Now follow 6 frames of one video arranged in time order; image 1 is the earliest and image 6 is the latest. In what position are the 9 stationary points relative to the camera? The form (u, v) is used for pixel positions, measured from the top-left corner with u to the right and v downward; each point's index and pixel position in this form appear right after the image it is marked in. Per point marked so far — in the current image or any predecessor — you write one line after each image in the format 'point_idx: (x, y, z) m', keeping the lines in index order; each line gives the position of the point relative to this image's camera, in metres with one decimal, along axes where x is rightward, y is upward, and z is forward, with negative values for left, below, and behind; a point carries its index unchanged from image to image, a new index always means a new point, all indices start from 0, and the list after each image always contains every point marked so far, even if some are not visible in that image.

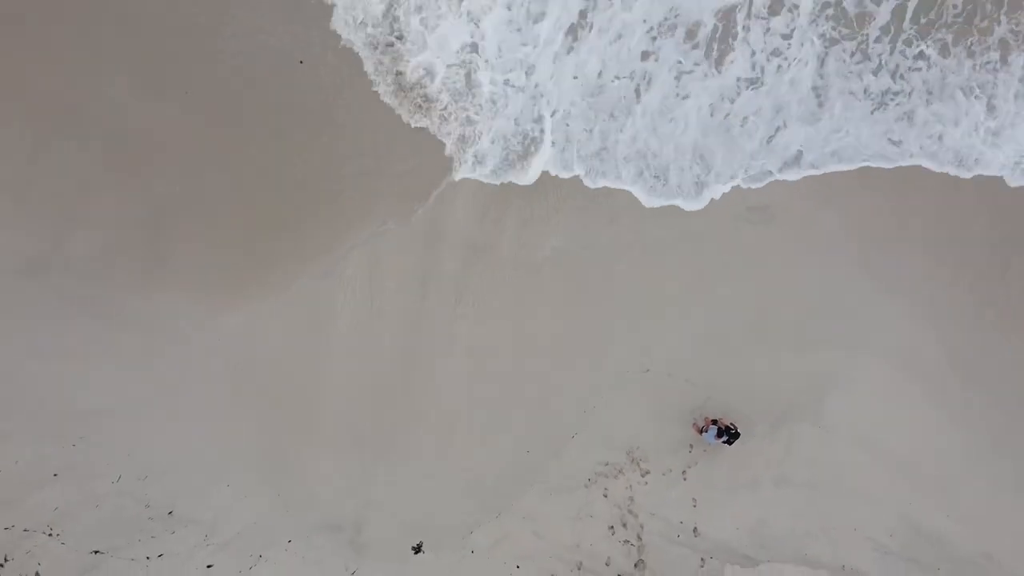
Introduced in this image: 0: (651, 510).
0: (+1.0, -1.8, +5.1) m
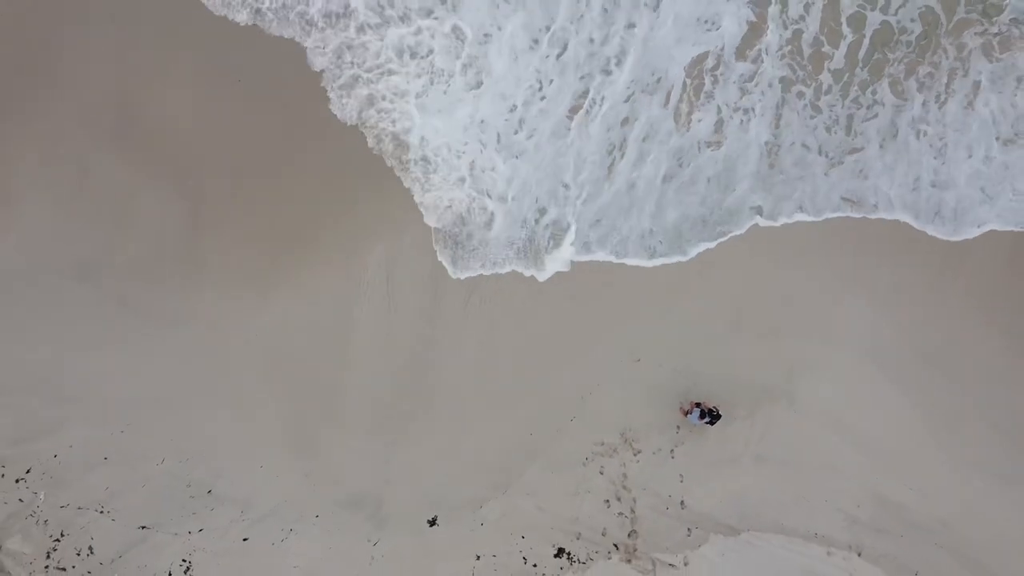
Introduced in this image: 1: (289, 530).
0: (+1.1, -1.6, +5.2) m
1: (-1.8, -2.0, +5.2) m
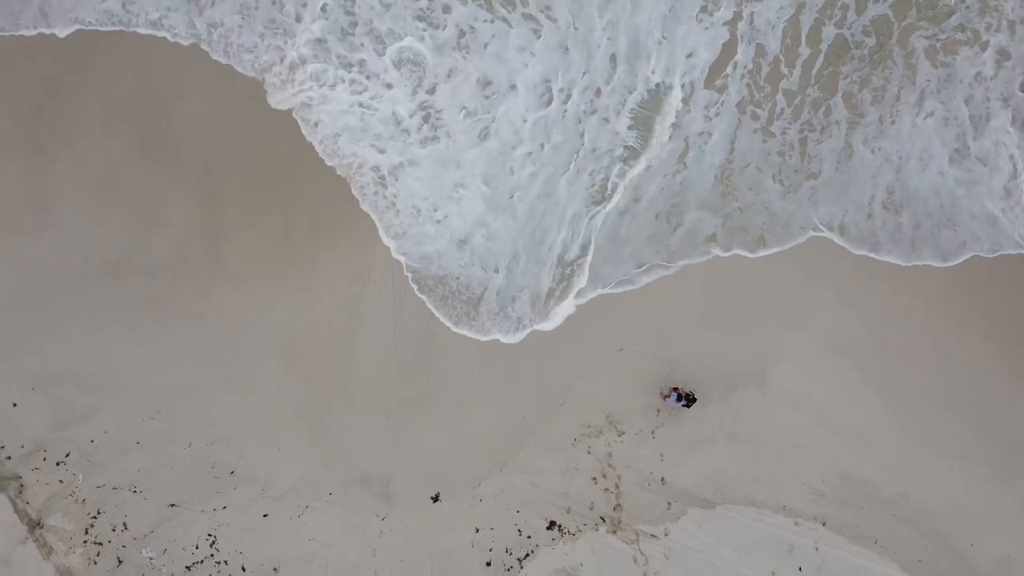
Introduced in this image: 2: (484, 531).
0: (+1.0, -1.6, +5.8) m
1: (-1.9, -2.0, +5.8) m
2: (-0.3, -2.2, +5.8) m
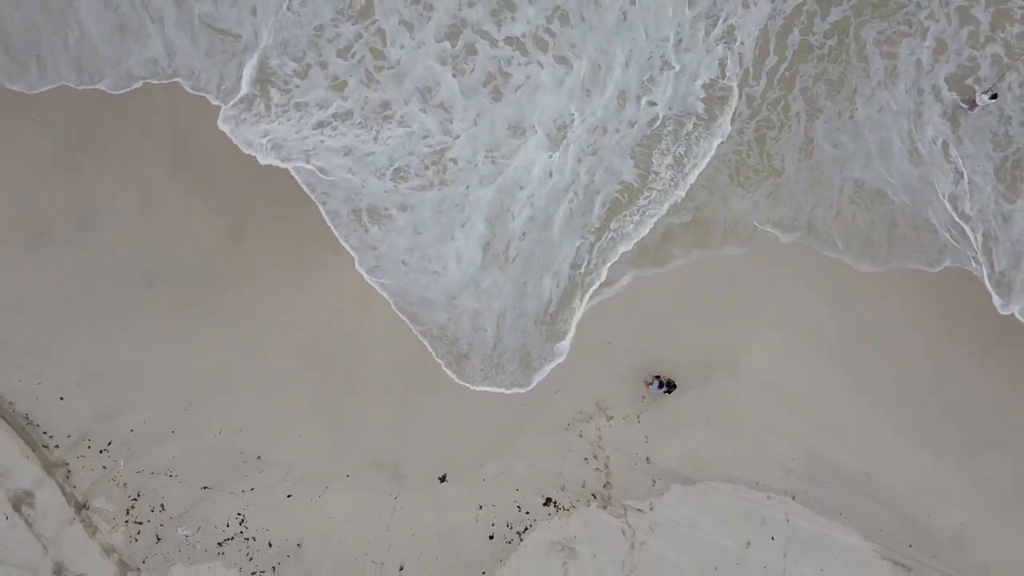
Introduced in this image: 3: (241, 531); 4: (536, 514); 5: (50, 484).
0: (+1.0, -1.6, +6.3) m
1: (-1.9, -2.0, +6.4) m
2: (-0.3, -2.2, +6.4) m
3: (-2.7, -2.4, +6.3) m
4: (+0.2, -2.2, +6.3) m
5: (-4.5, -1.9, +6.2) m
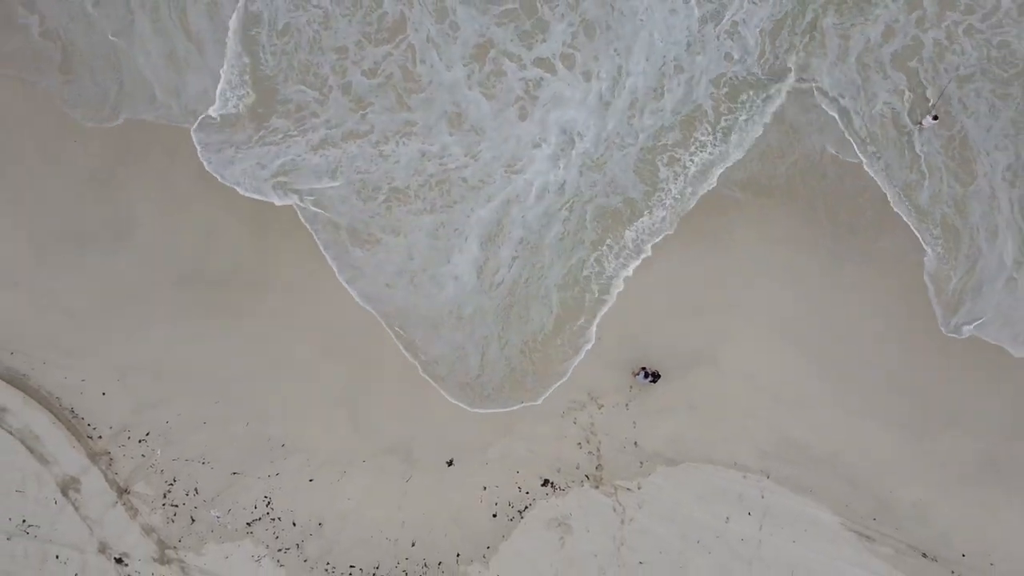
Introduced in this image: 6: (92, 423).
0: (+1.0, -1.6, +7.0) m
1: (-1.9, -2.0, +7.0) m
2: (-0.2, -2.2, +7.0) m
3: (-2.7, -2.5, +7.0) m
4: (+0.2, -2.3, +7.0) m
5: (-4.5, -2.0, +6.9) m
6: (-4.6, -1.5, +6.9) m
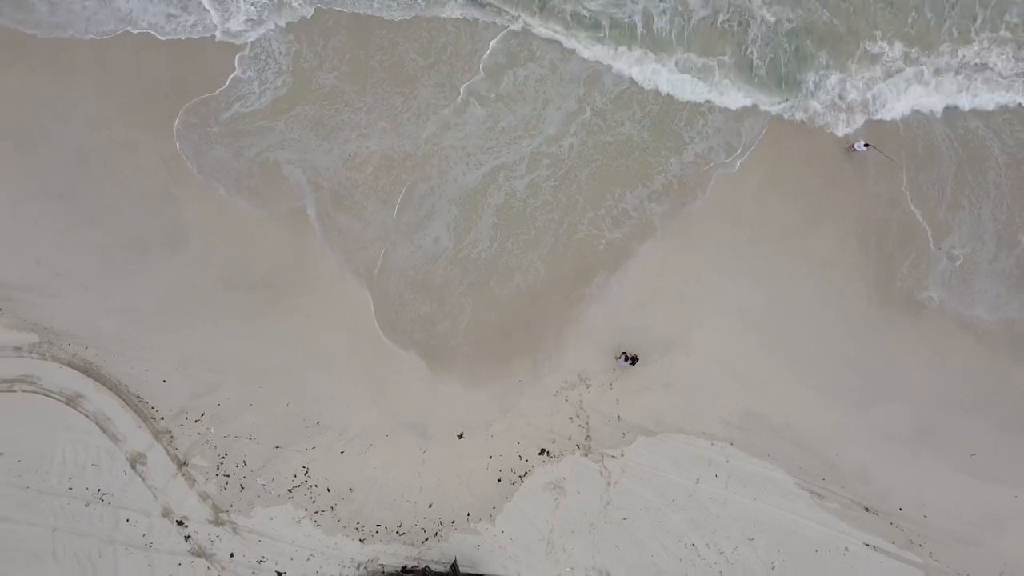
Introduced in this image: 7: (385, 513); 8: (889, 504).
0: (+1.0, -1.5, +8.2) m
1: (-1.8, -2.0, +8.2) m
2: (-0.2, -2.2, +8.2) m
3: (-2.6, -2.5, +8.2) m
4: (+0.3, -2.2, +8.2) m
5: (-4.5, -2.0, +8.1) m
6: (-4.6, -1.5, +8.1) m
7: (-1.6, -2.9, +8.1) m
8: (+4.8, -2.7, +8.1) m
